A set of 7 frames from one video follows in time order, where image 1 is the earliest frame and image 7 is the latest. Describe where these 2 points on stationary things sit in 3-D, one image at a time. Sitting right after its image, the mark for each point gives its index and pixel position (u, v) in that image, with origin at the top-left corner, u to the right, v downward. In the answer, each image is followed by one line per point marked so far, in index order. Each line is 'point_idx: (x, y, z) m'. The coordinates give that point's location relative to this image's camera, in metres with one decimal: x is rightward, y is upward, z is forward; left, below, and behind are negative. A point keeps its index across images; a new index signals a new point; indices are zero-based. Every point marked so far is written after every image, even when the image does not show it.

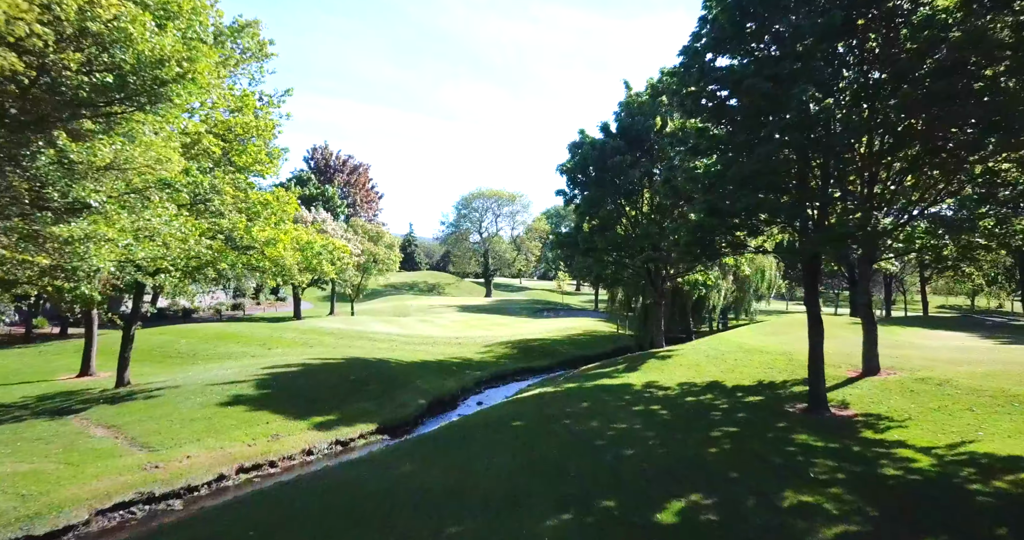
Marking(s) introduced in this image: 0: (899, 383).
0: (+11.4, -3.3, +19.4) m
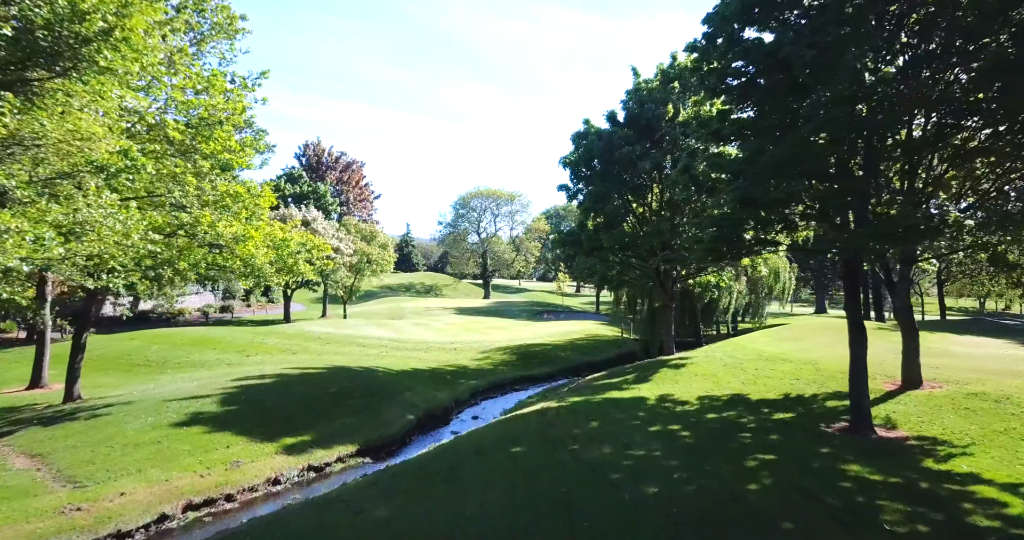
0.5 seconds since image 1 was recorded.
0: (+11.3, -3.3, +17.2) m
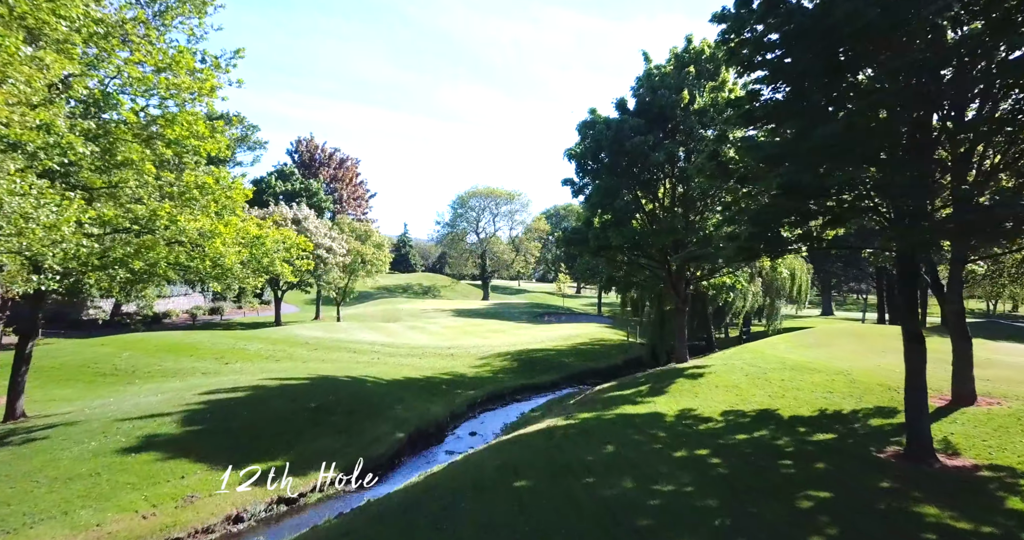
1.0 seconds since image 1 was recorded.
0: (+11.4, -3.3, +15.1) m
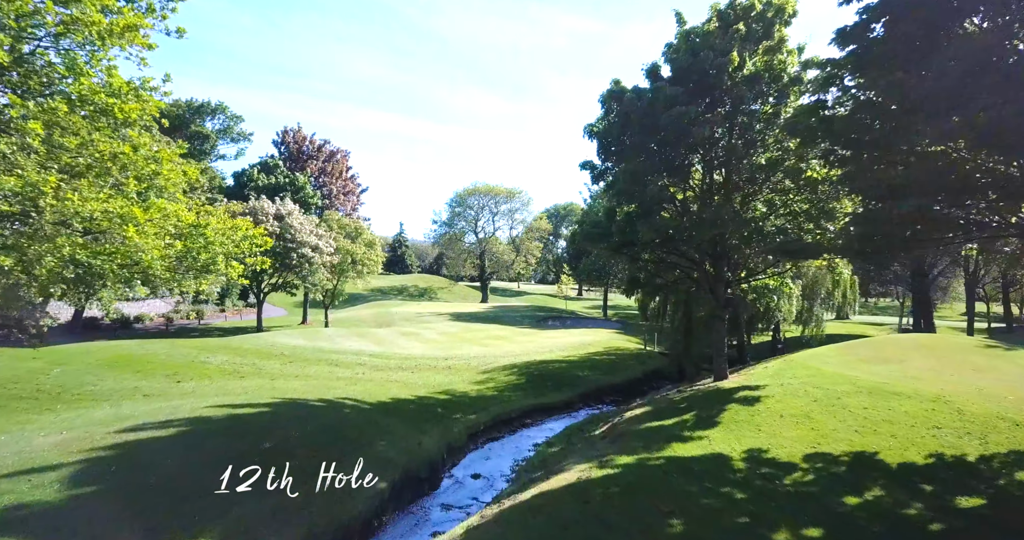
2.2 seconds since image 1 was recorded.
0: (+11.7, -3.3, +10.8) m
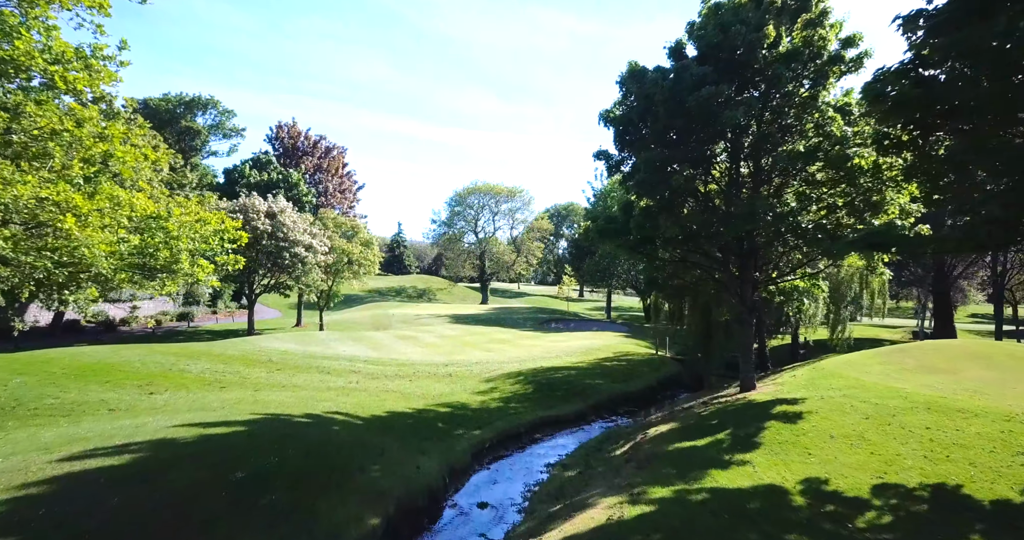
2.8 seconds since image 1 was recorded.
0: (+12.0, -3.3, +8.7) m
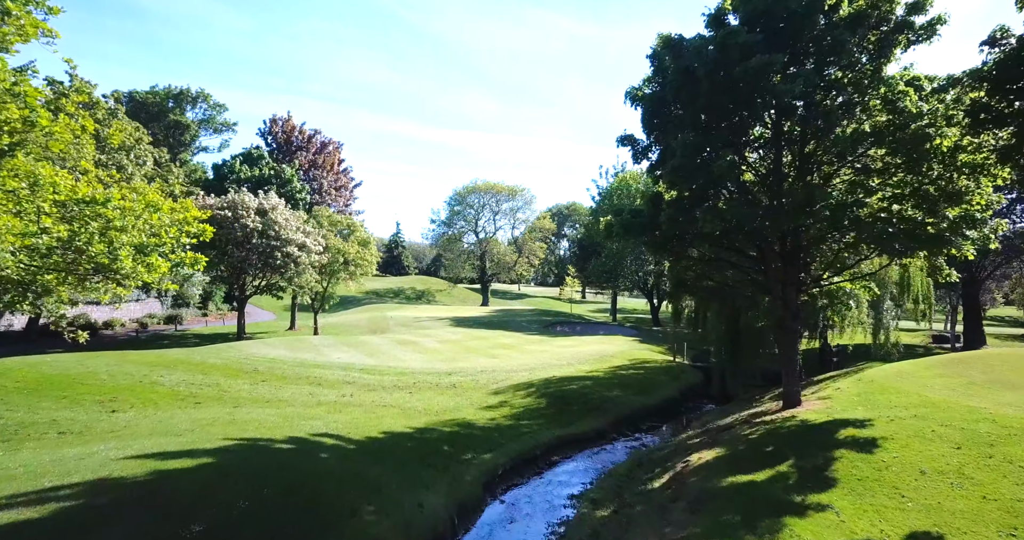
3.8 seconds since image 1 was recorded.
0: (+12.4, -3.3, +6.2) m
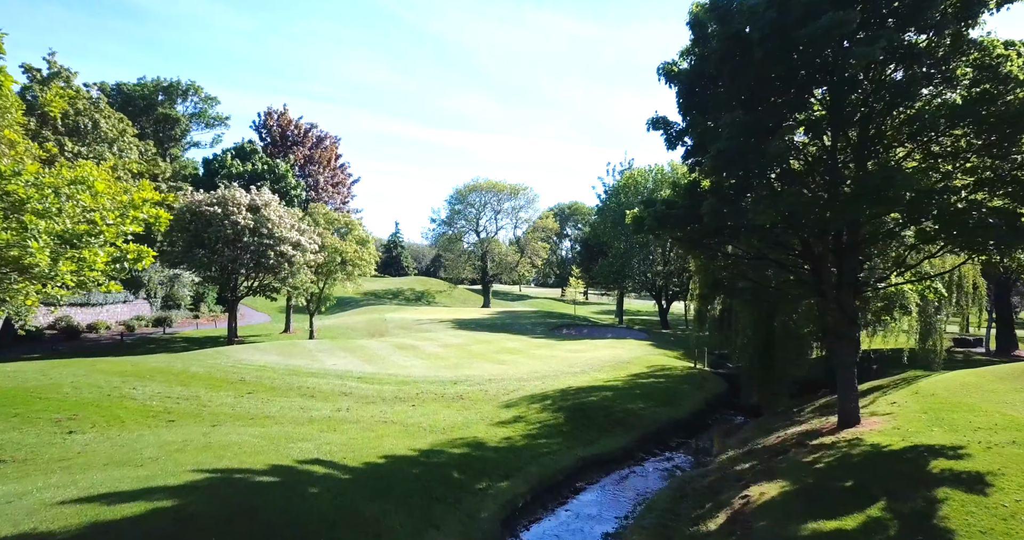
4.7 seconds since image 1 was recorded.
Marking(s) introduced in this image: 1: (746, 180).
0: (+12.9, -3.3, +3.9) m
1: (+5.7, +2.2, +16.0) m
